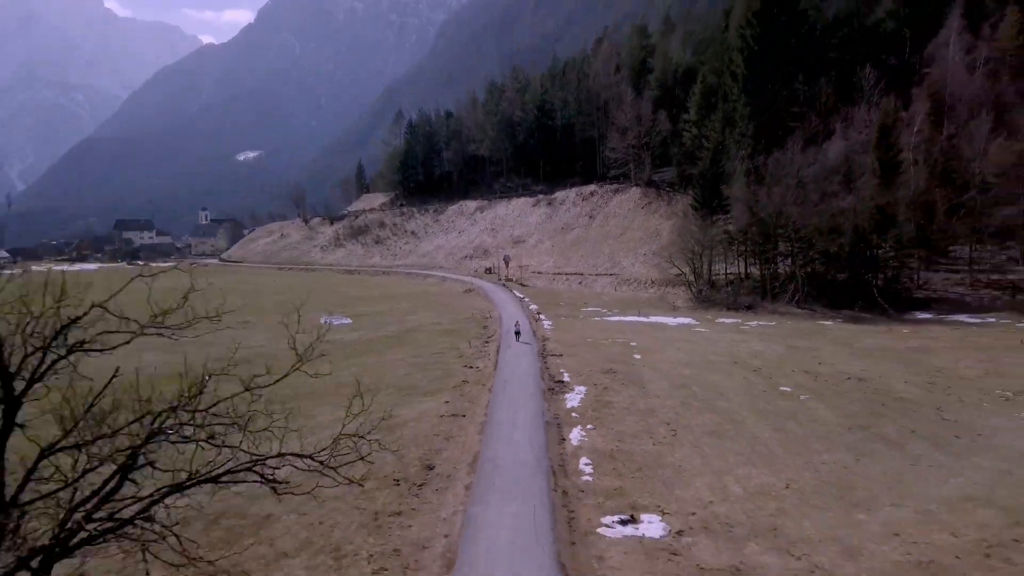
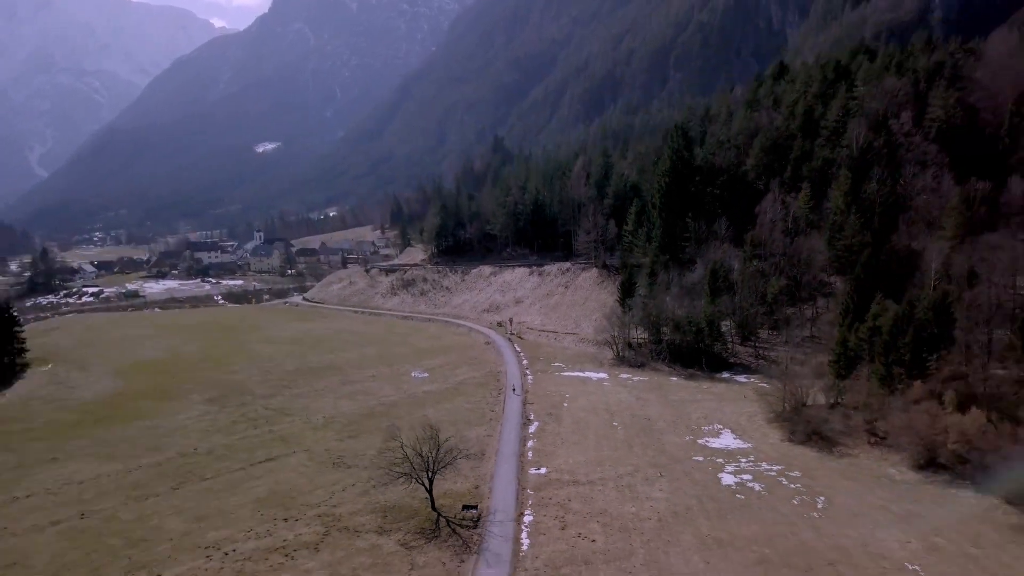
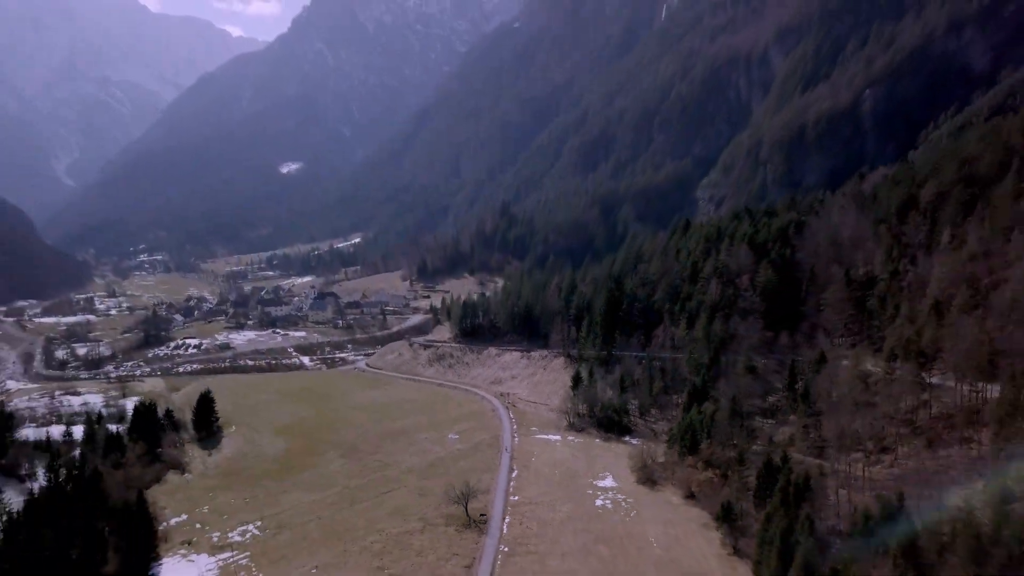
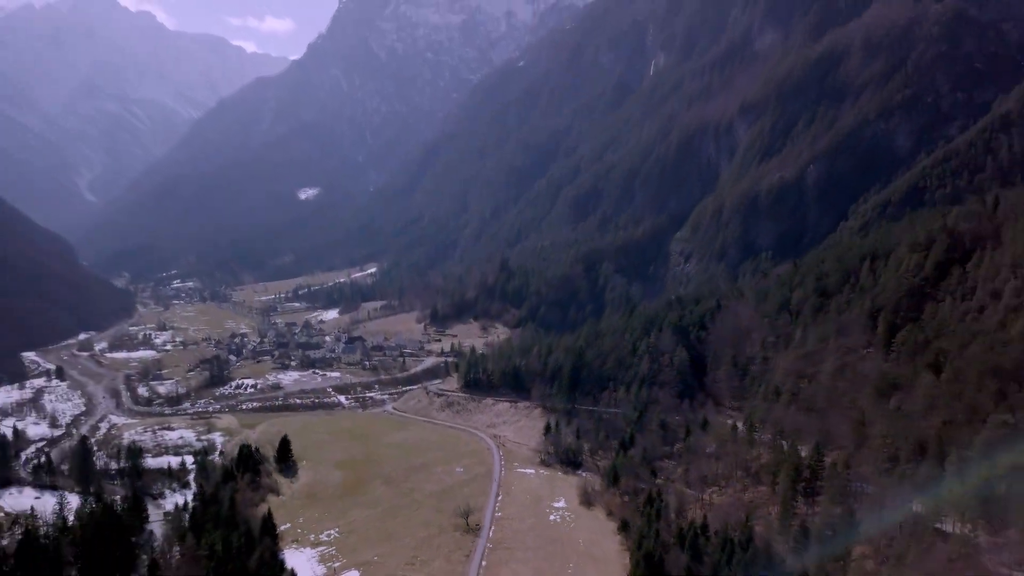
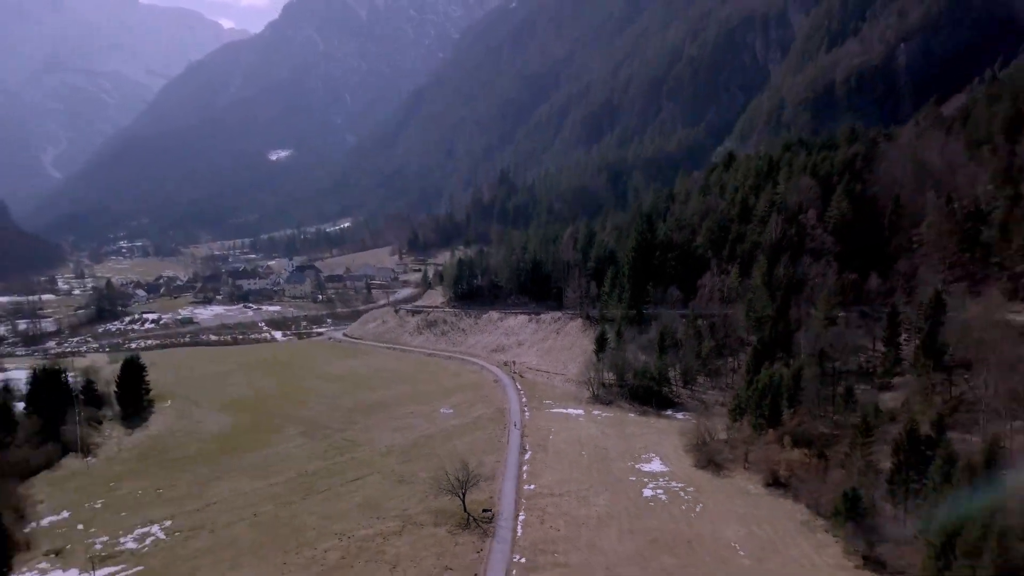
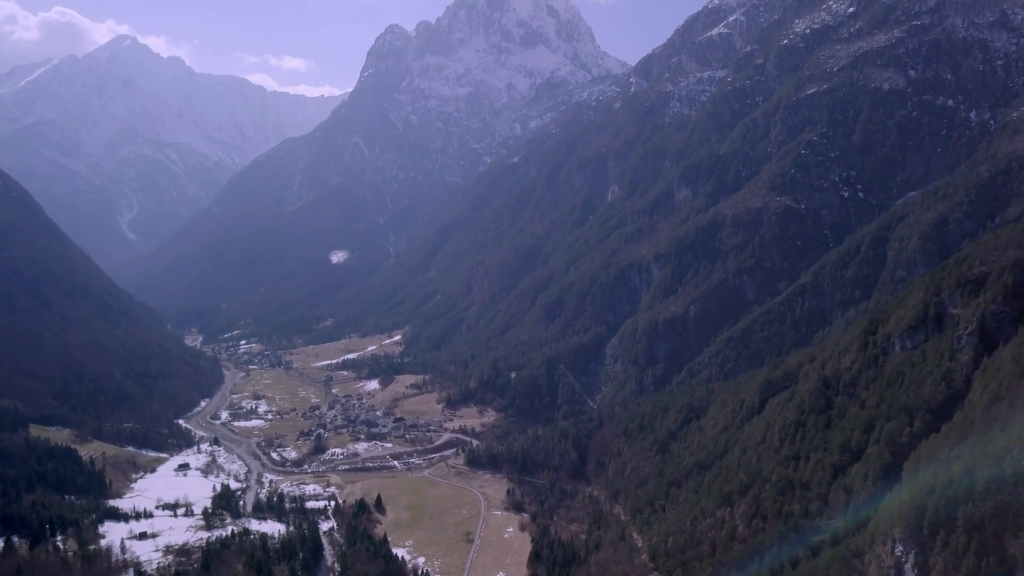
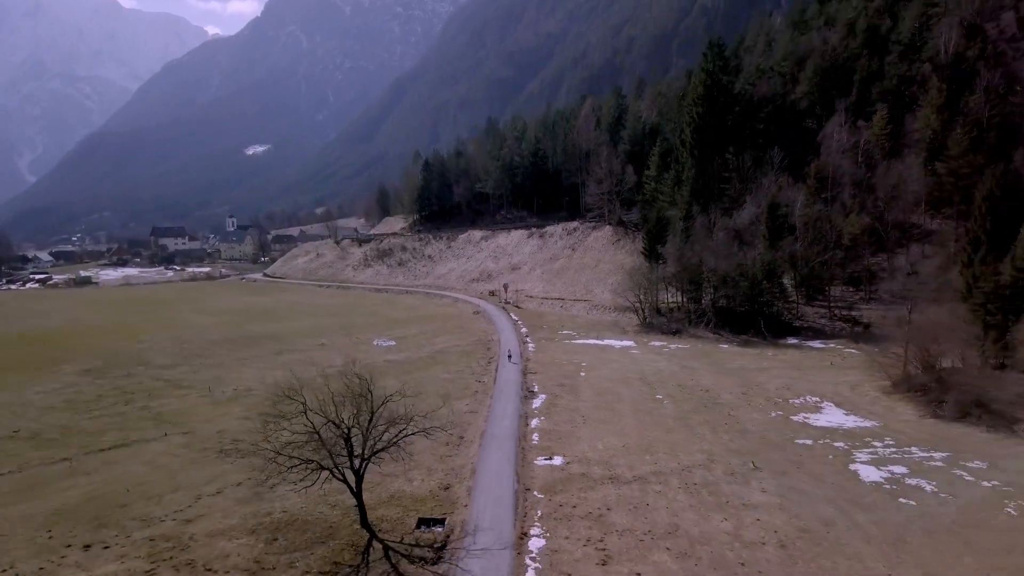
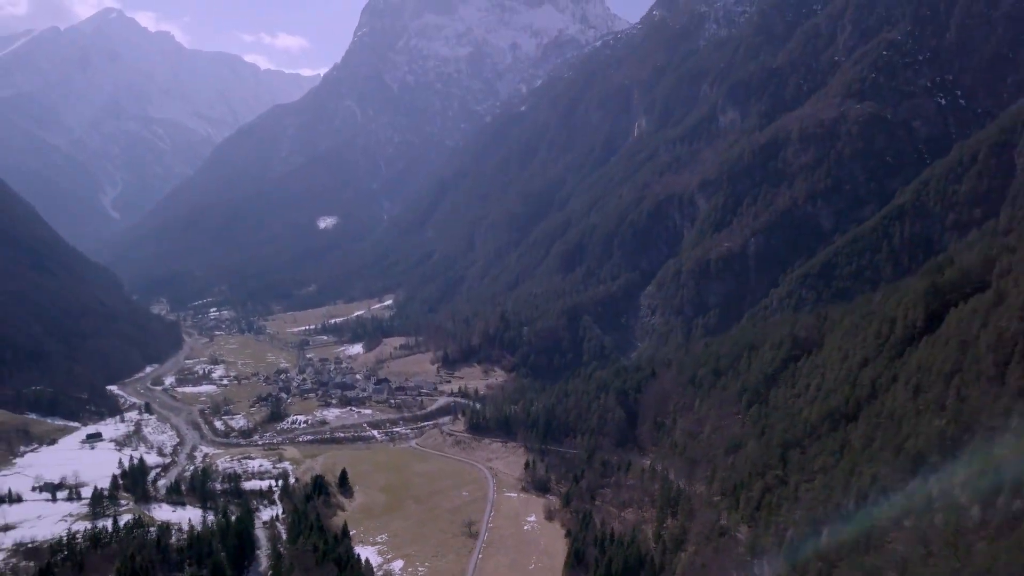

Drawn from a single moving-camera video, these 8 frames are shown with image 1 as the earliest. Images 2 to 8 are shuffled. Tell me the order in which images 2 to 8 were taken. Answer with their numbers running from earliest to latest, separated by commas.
7, 2, 5, 3, 4, 8, 6
